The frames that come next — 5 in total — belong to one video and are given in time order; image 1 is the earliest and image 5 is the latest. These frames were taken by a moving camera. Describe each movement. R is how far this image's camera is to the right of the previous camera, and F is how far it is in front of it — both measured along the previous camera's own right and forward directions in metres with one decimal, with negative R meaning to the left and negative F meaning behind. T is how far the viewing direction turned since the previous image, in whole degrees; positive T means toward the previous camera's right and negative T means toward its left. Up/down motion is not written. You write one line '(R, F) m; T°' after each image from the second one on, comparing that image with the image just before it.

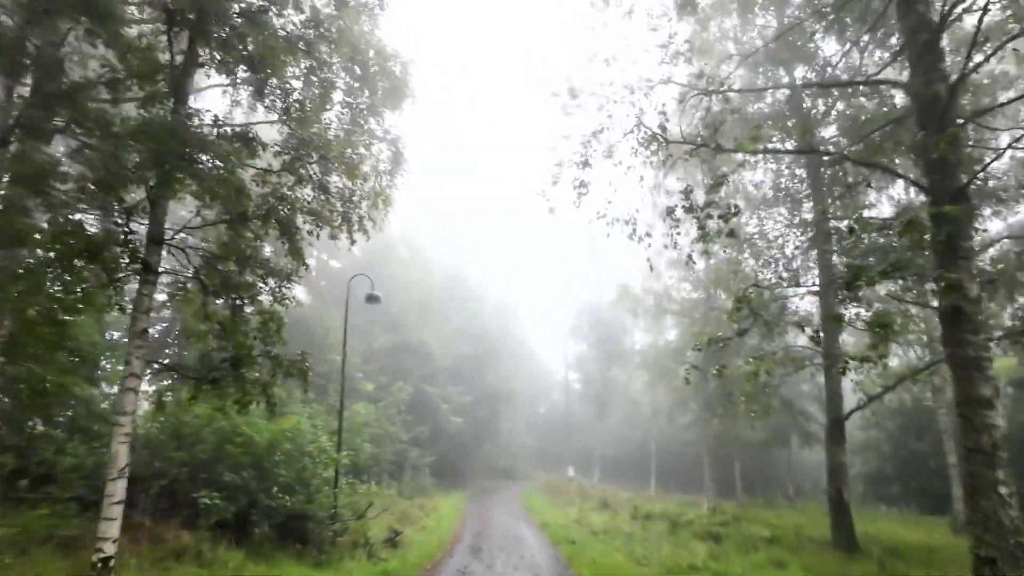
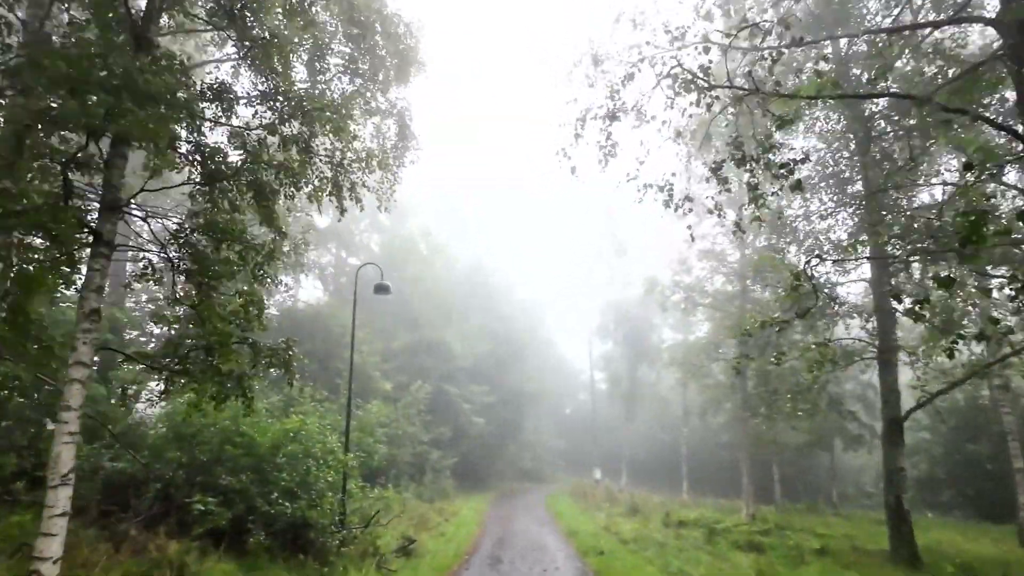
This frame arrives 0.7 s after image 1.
(+0.1, +1.0) m; -2°
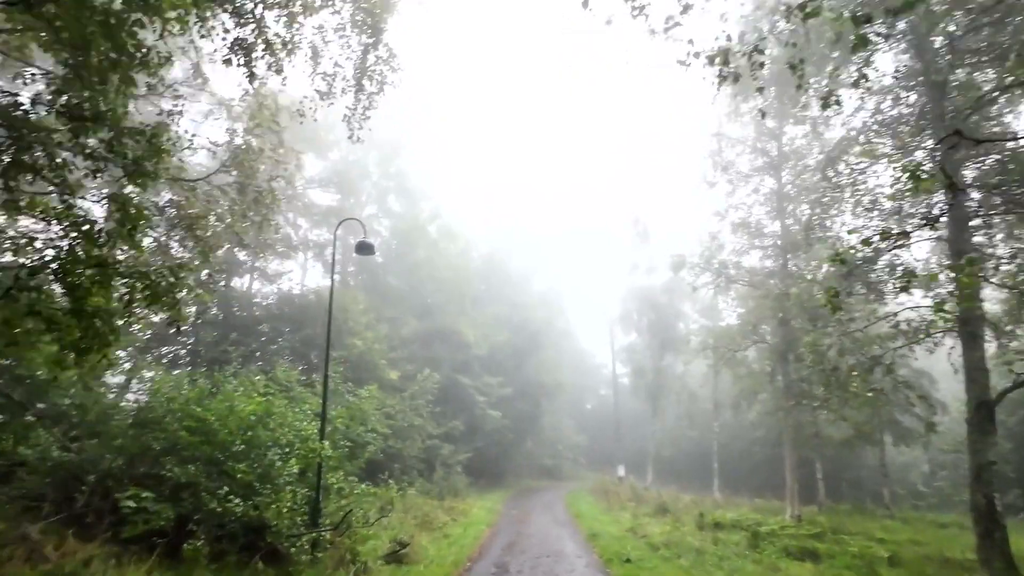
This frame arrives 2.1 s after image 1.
(+0.2, +1.9) m; -2°
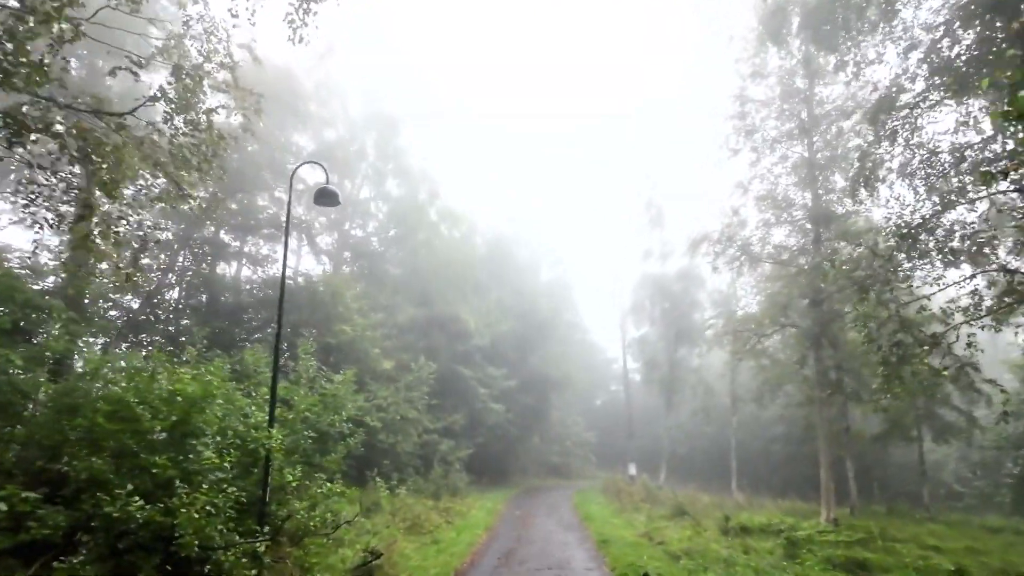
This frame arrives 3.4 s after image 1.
(+0.2, +1.7) m; -1°
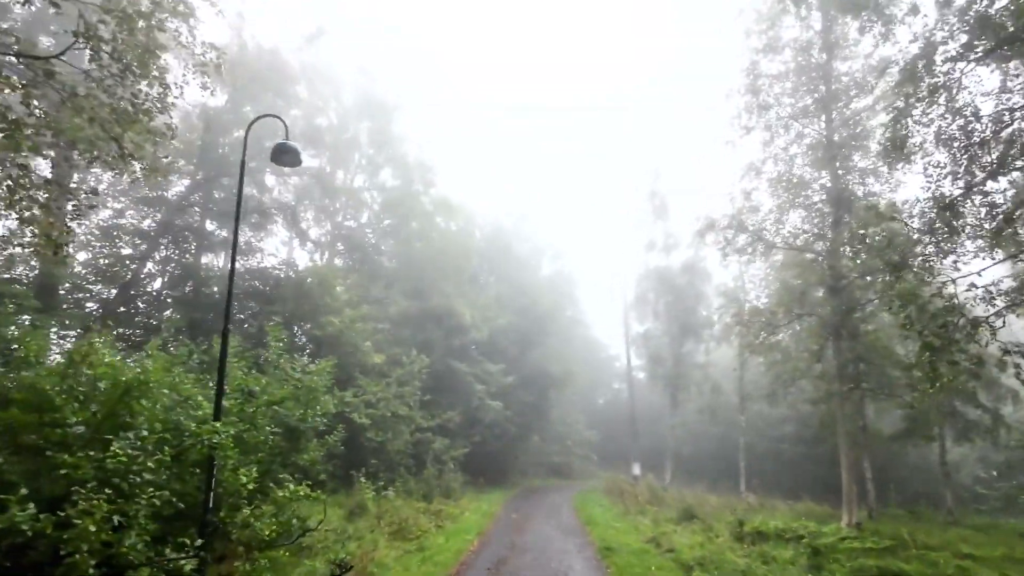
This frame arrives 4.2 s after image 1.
(+0.2, +1.1) m; 0°
